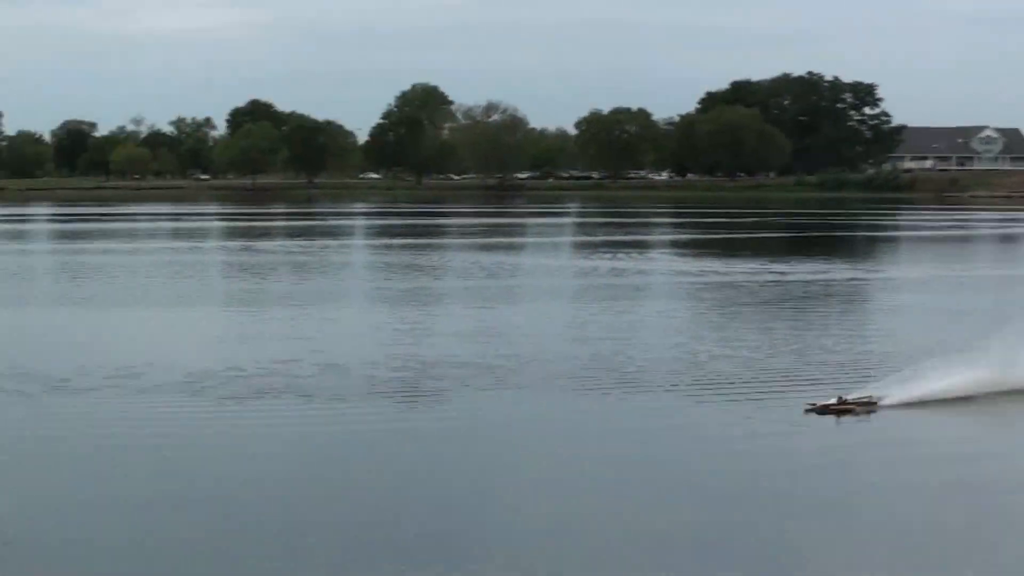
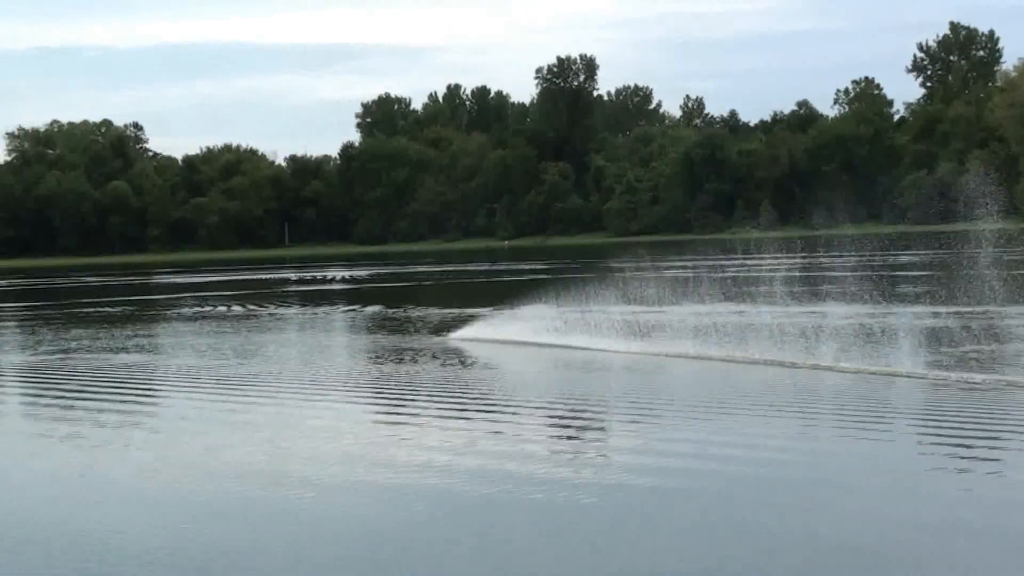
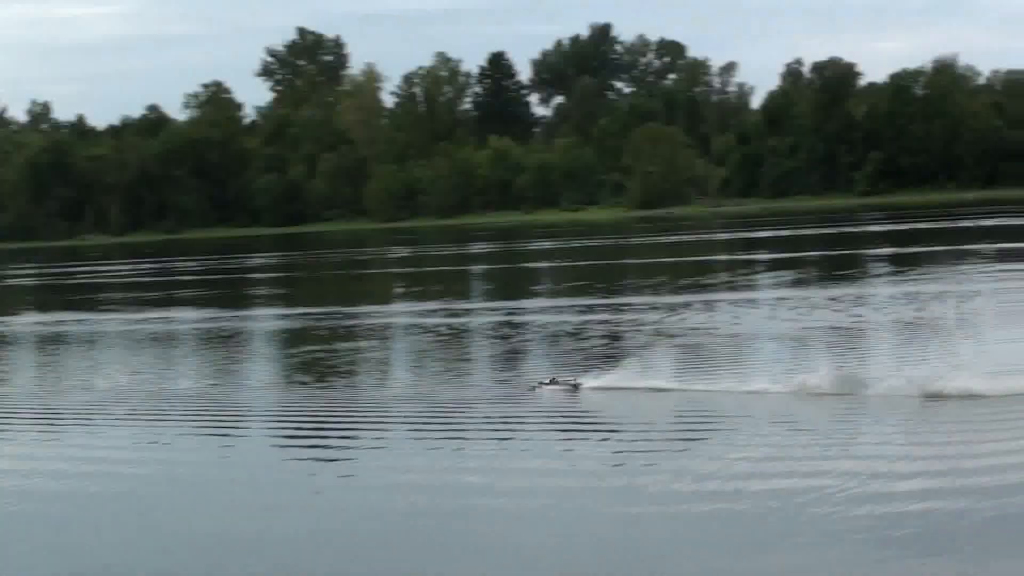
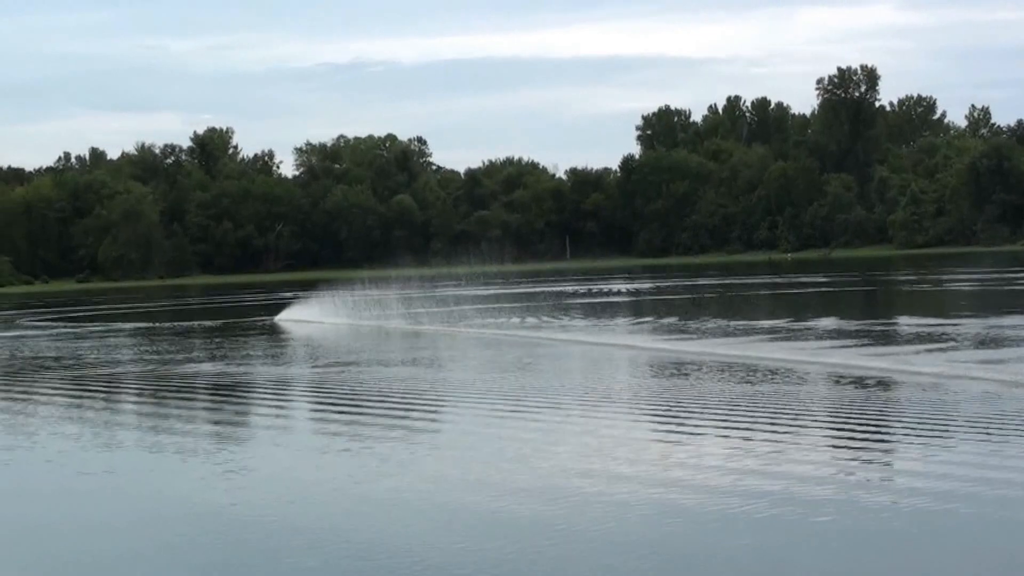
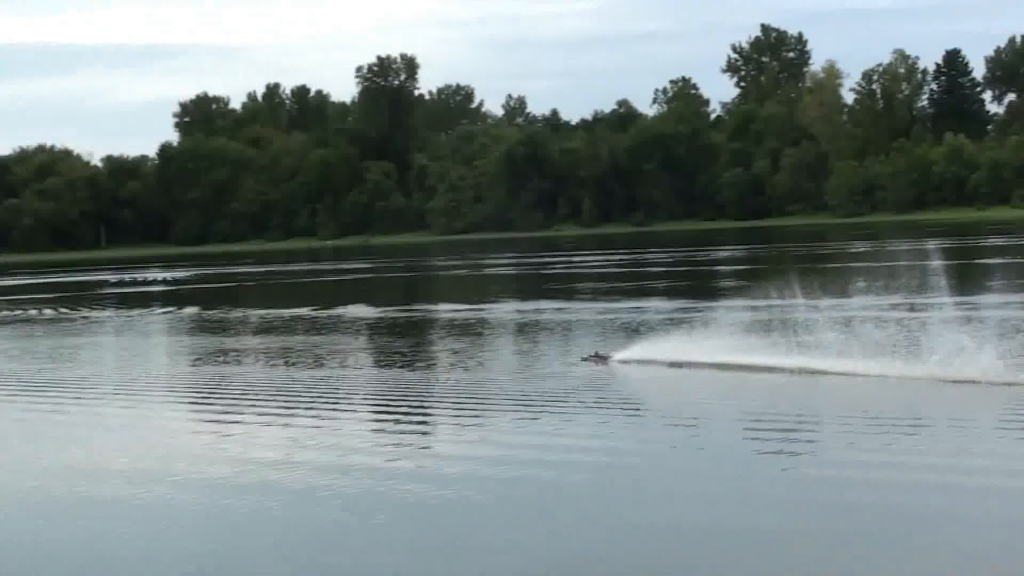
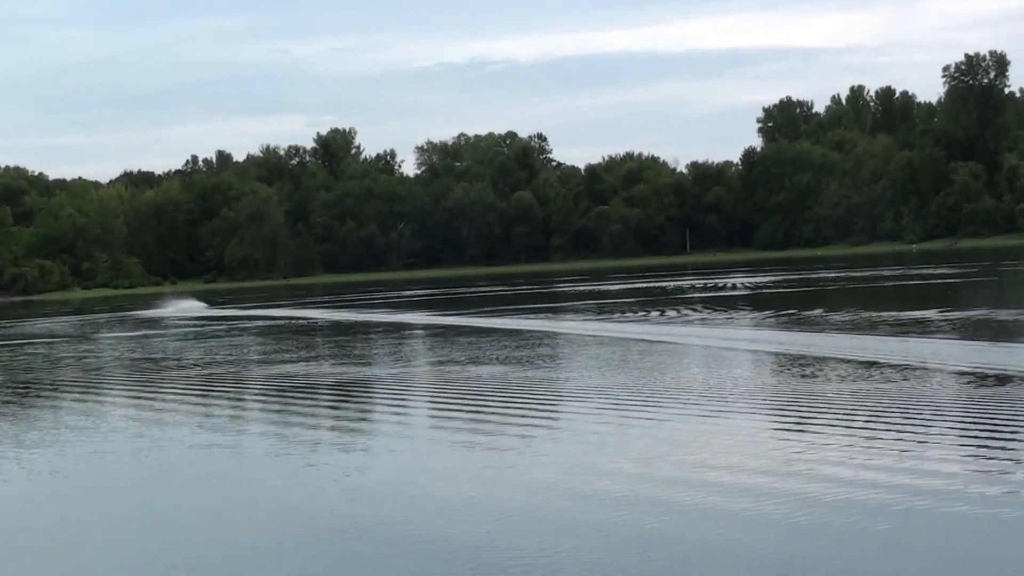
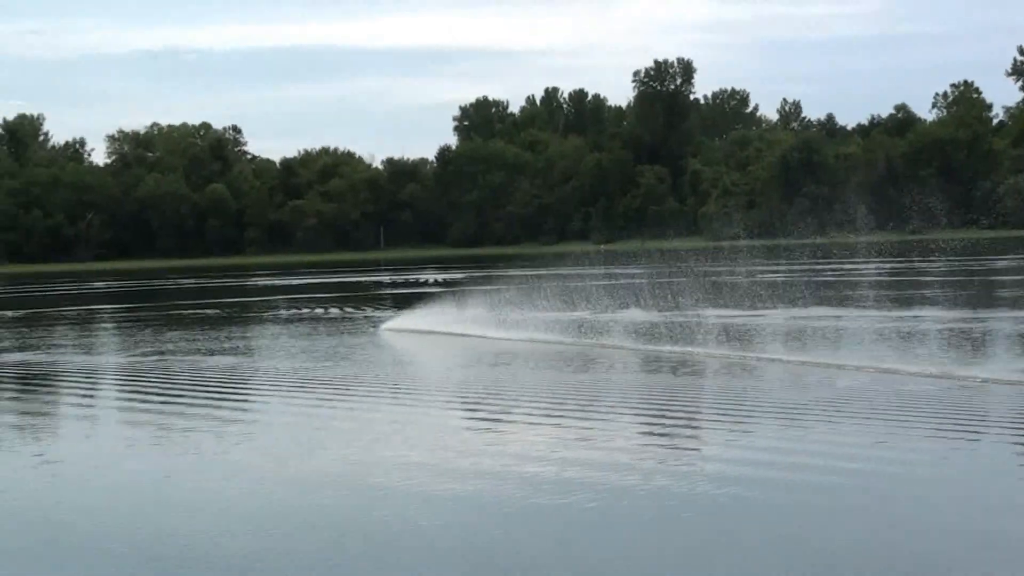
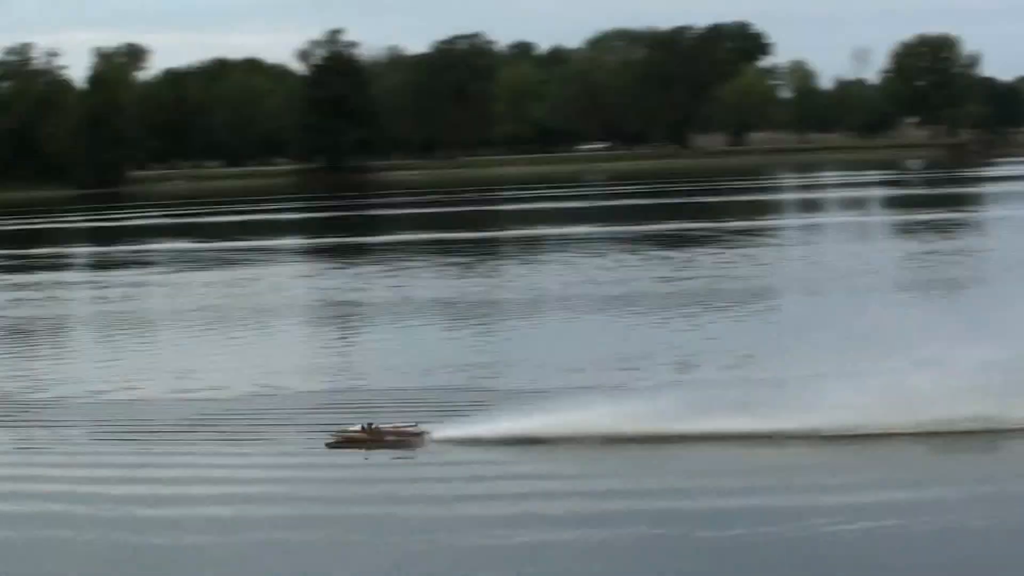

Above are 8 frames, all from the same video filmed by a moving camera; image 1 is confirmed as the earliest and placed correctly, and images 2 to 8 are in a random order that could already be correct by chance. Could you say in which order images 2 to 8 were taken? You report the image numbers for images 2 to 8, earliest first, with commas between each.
8, 3, 5, 2, 7, 4, 6
